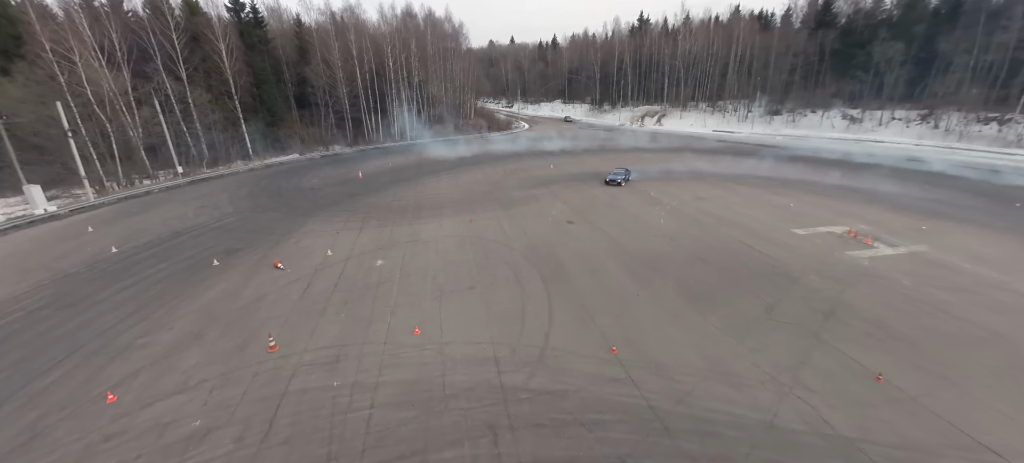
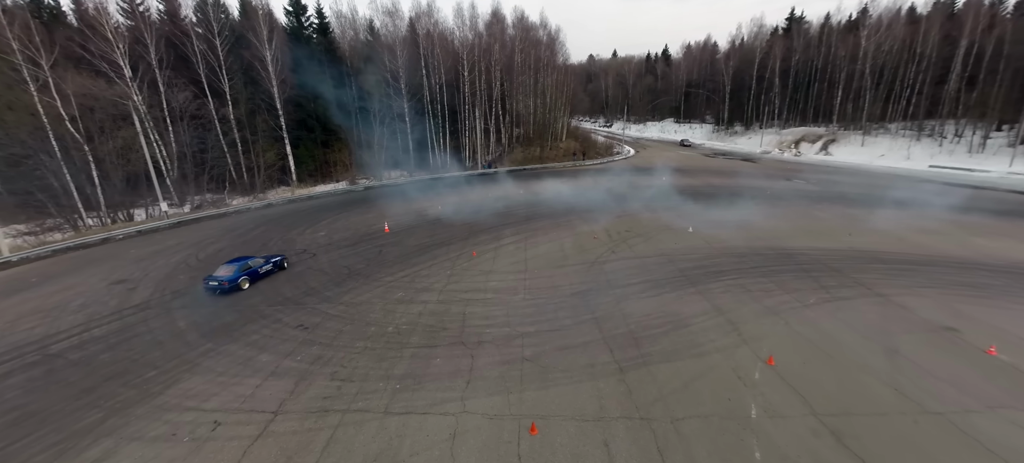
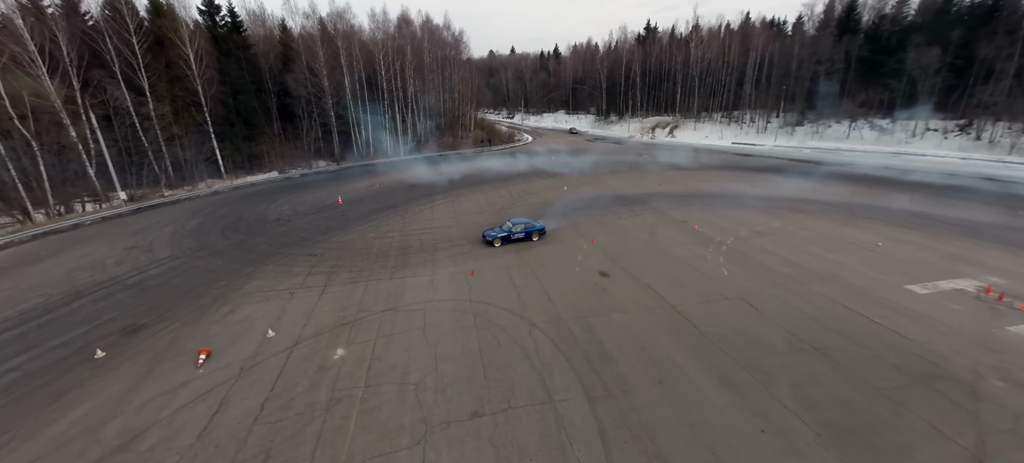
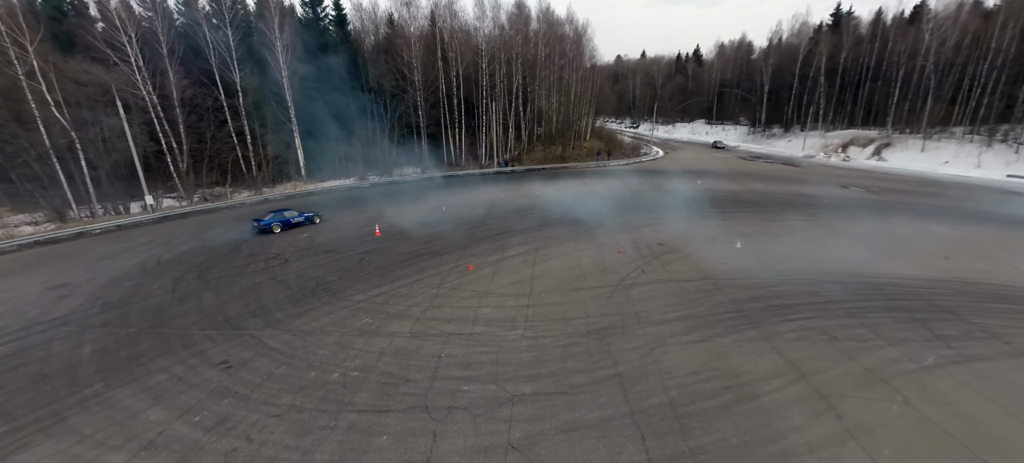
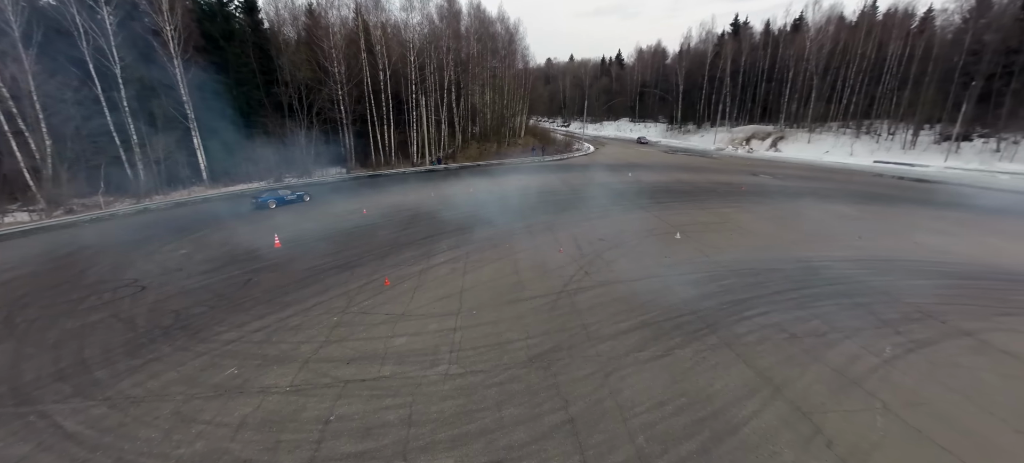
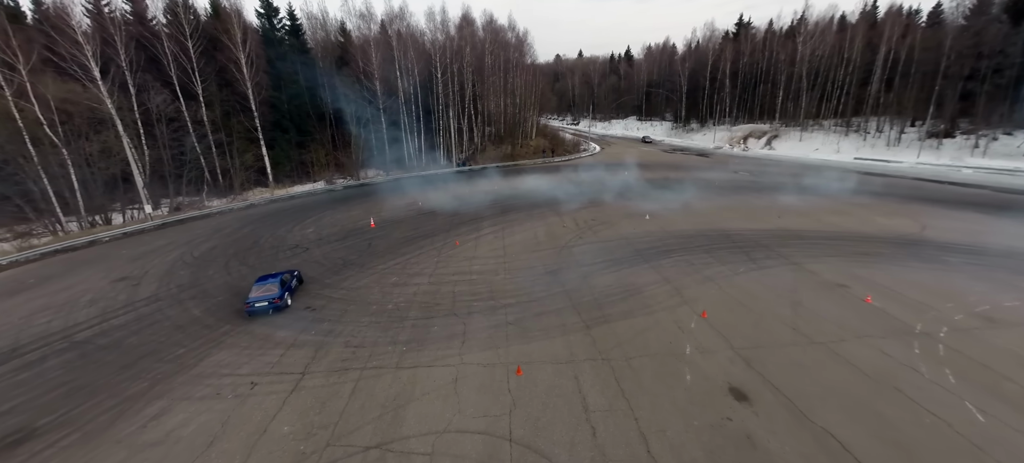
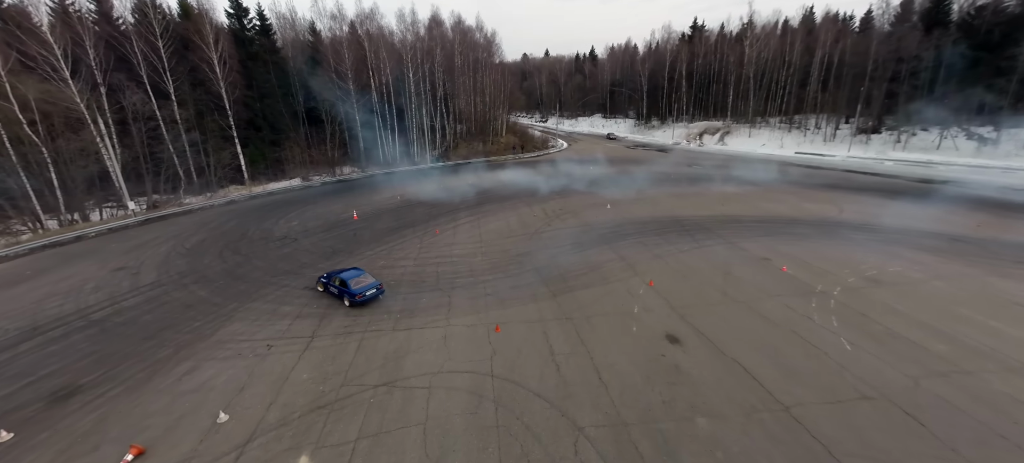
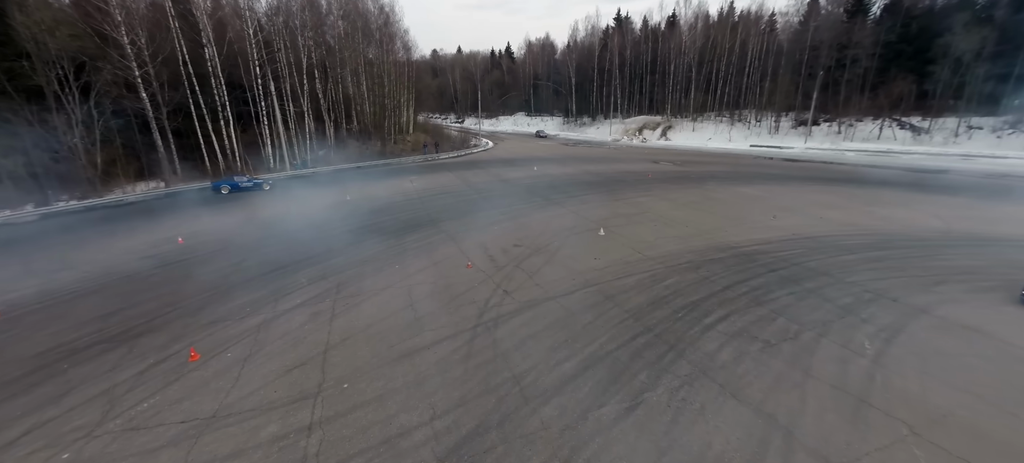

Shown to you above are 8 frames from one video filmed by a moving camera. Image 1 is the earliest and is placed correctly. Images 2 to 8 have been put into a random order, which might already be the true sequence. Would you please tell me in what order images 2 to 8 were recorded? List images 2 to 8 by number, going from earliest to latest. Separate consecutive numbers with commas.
3, 7, 6, 2, 4, 5, 8
